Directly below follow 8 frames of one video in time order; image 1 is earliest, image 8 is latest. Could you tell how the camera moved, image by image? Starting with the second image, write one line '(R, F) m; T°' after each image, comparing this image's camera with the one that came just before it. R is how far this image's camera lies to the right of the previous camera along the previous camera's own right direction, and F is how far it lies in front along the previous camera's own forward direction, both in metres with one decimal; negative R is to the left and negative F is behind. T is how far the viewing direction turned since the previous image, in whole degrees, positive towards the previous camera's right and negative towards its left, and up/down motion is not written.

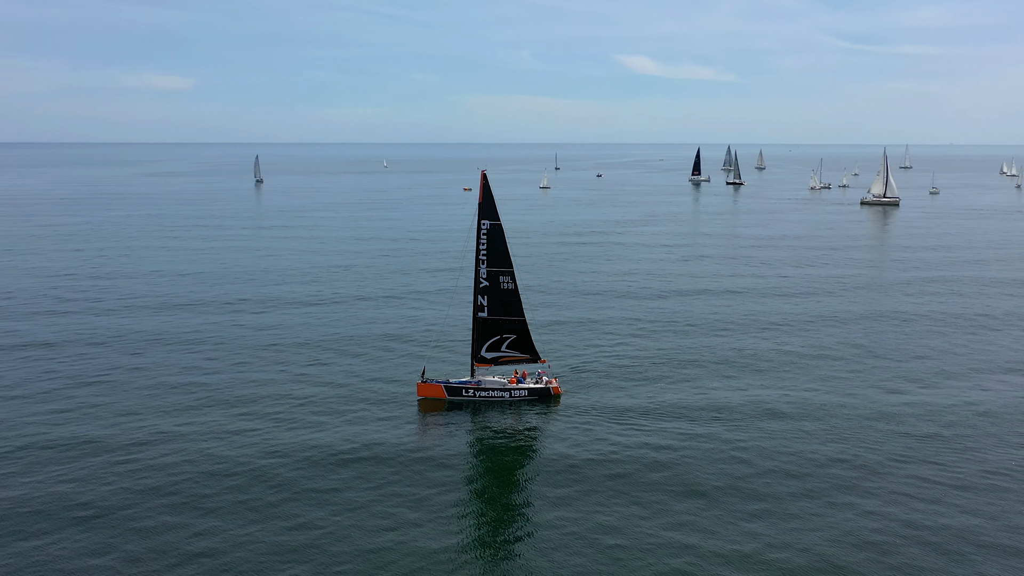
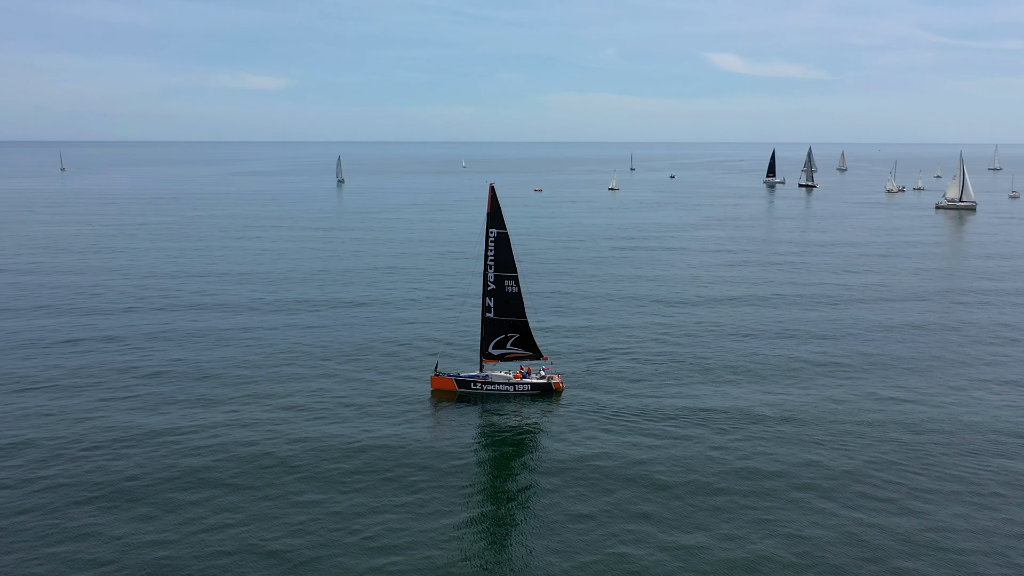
(+3.7, -4.0) m; -5°
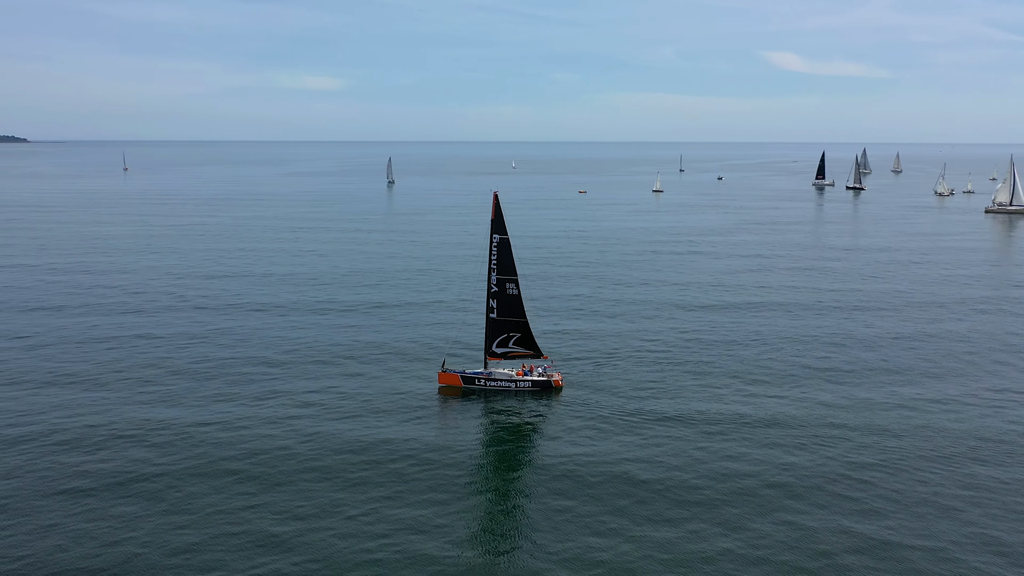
(+2.7, -2.9) m; -3°
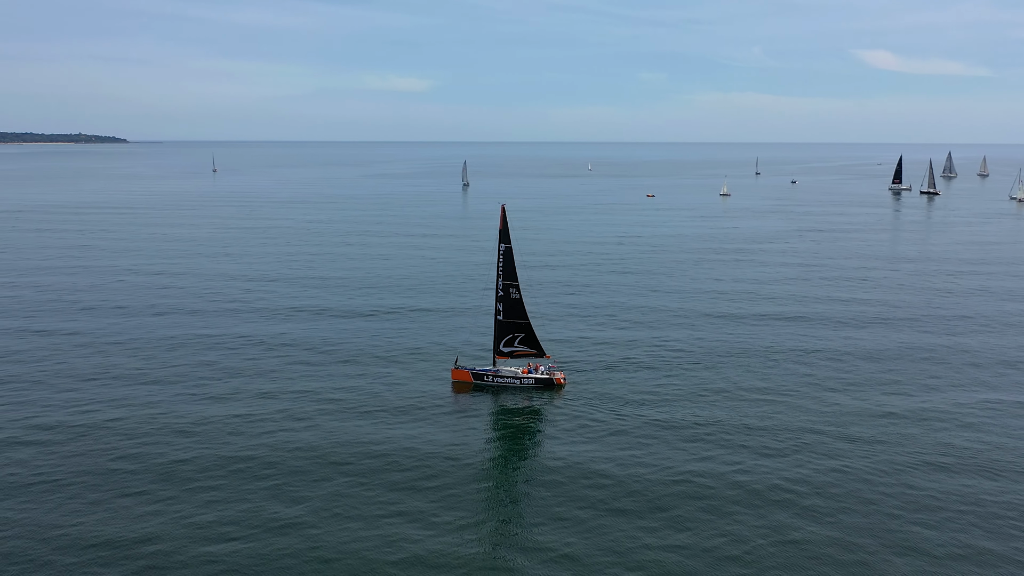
(+4.3, -4.4) m; -5°
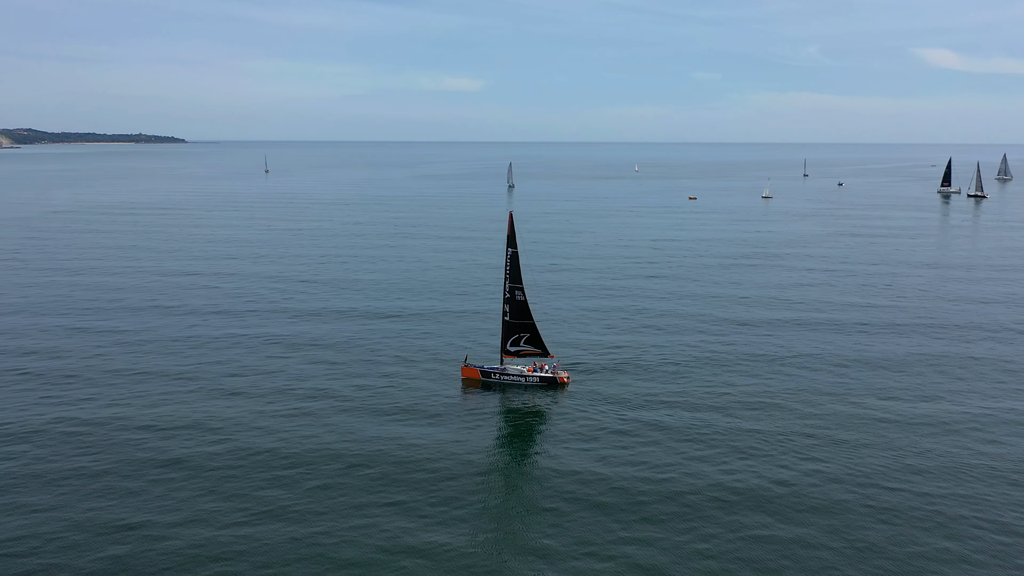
(+2.6, -2.7) m; -3°
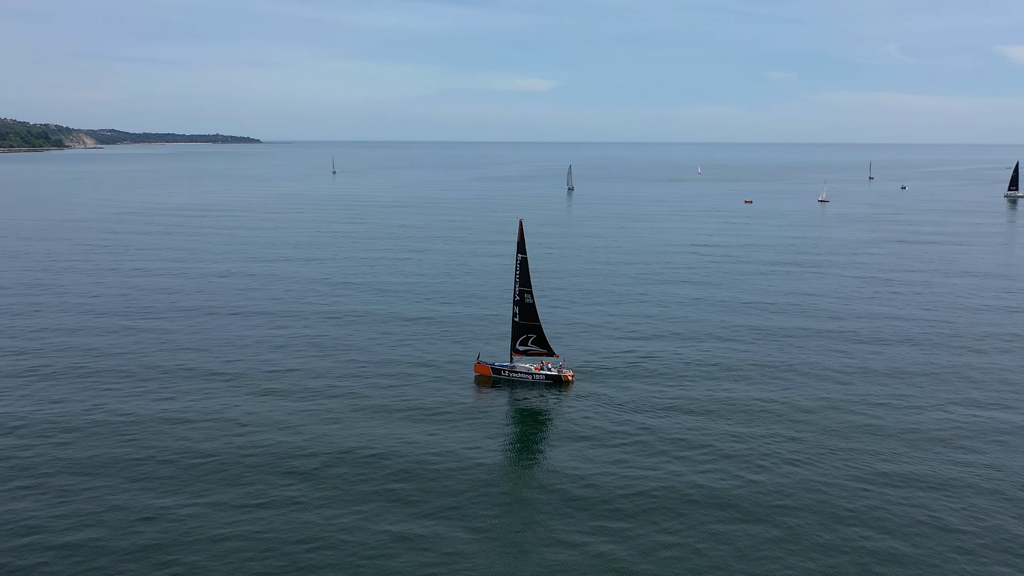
(+3.7, -3.7) m; -4°
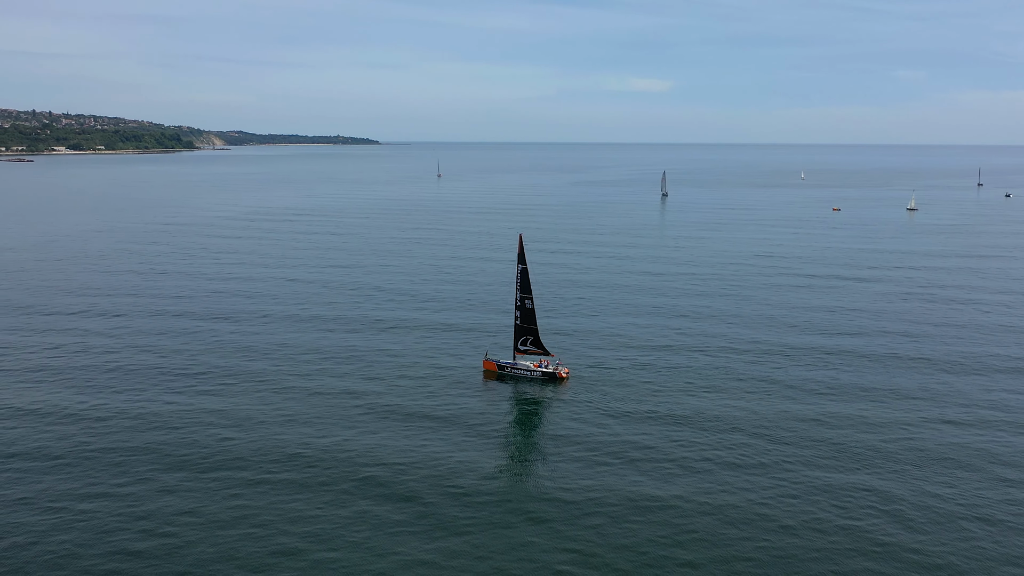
(+8.0, -7.1) m; -7°
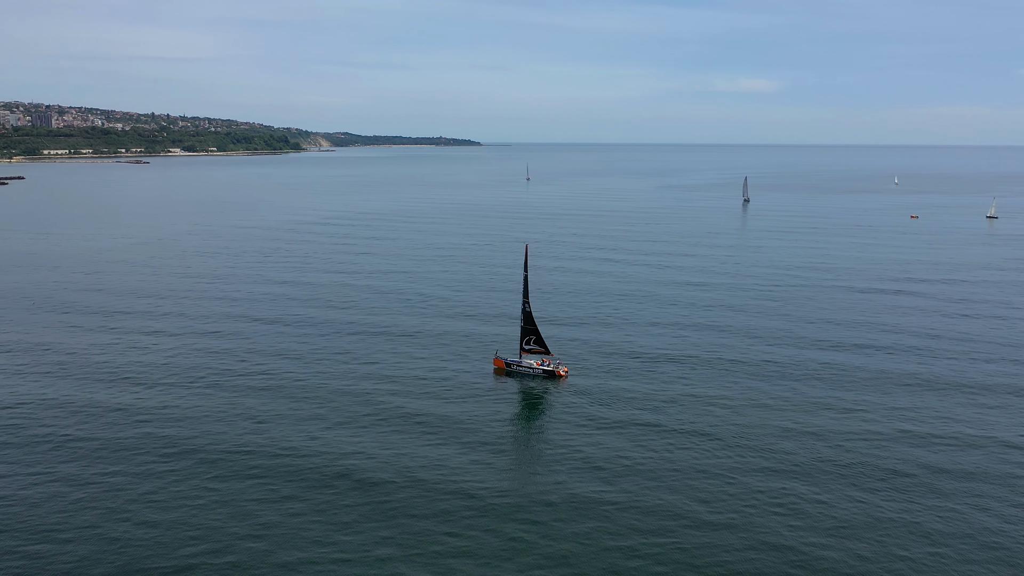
(+7.5, -6.8) m; -6°
